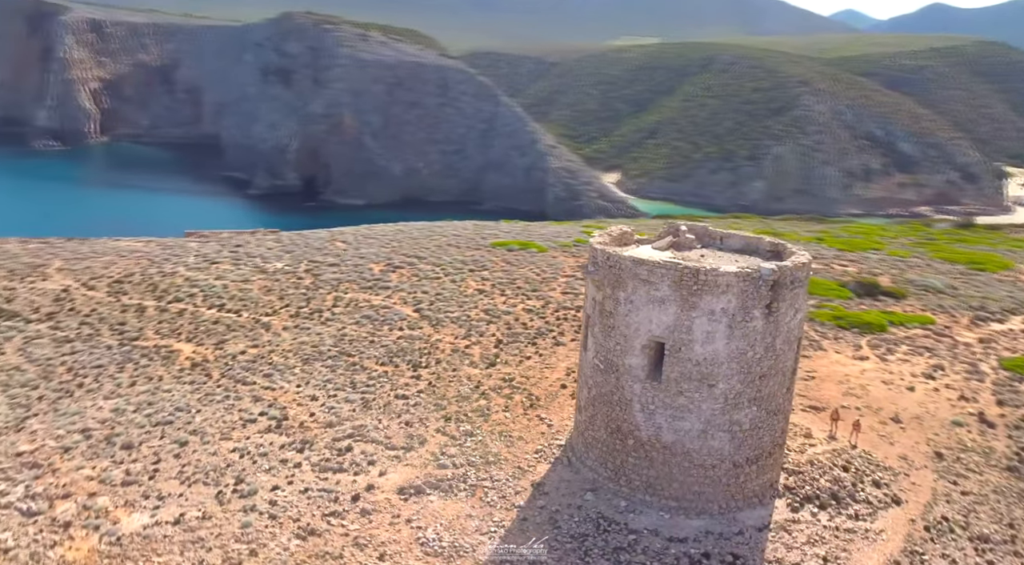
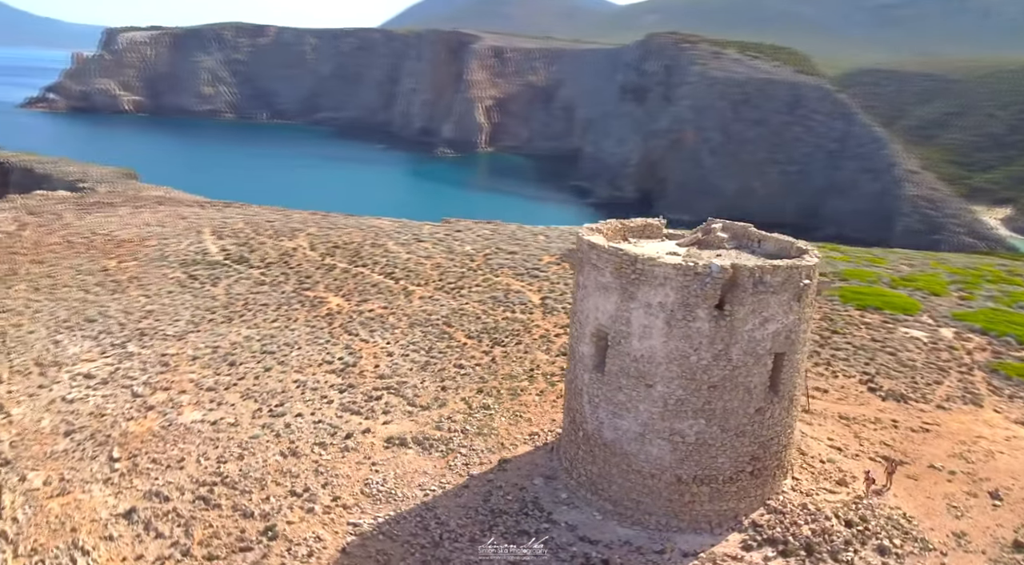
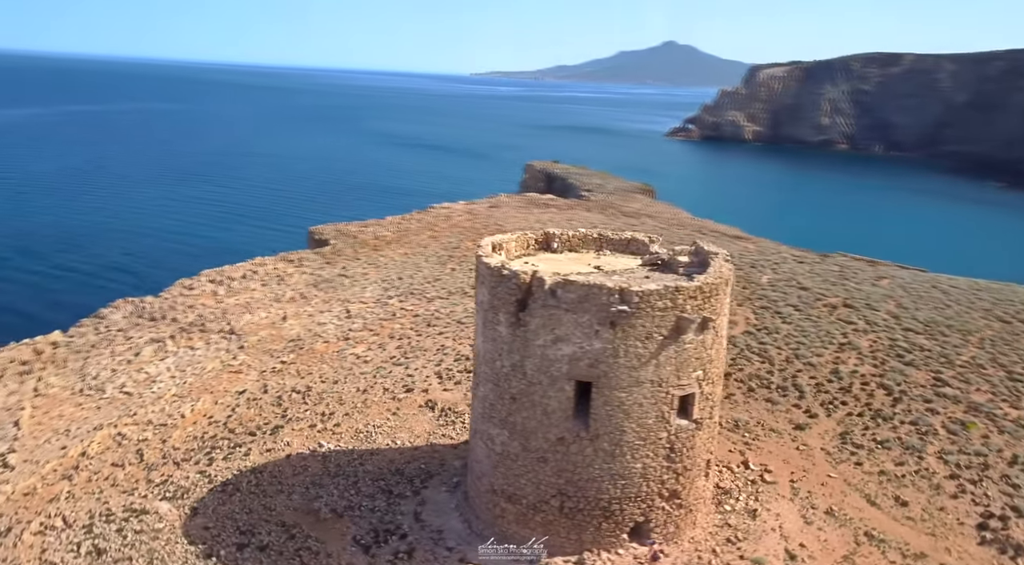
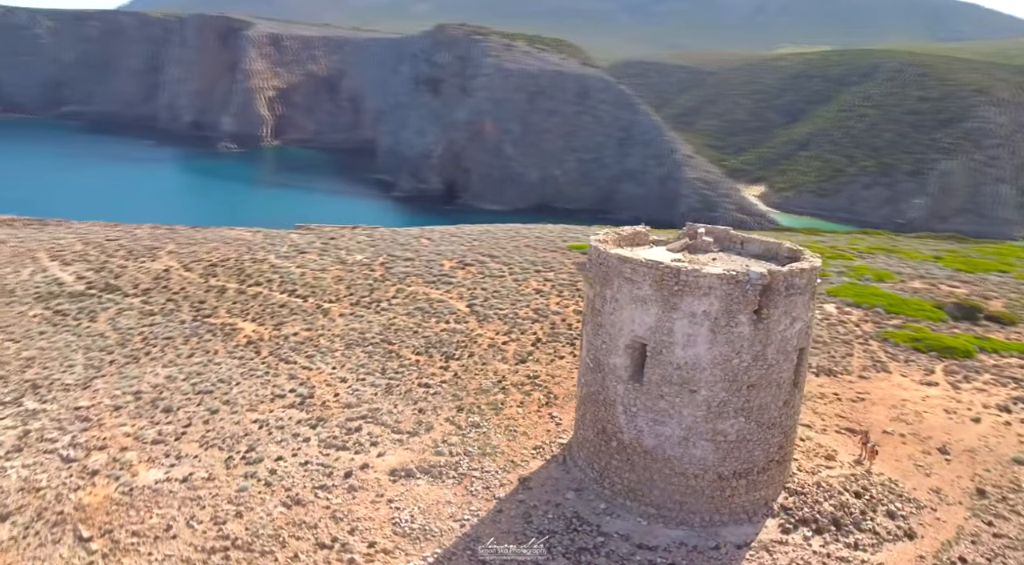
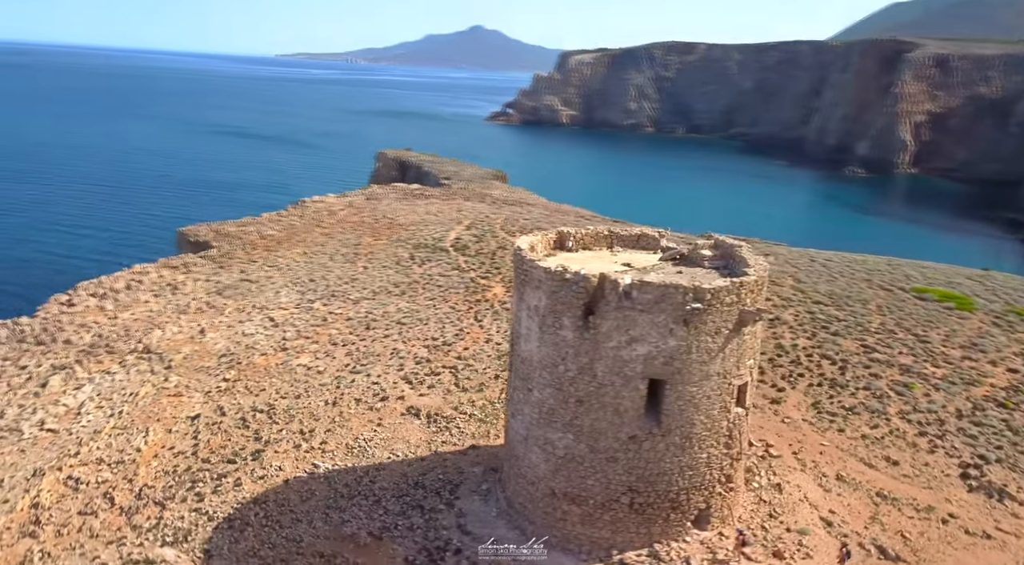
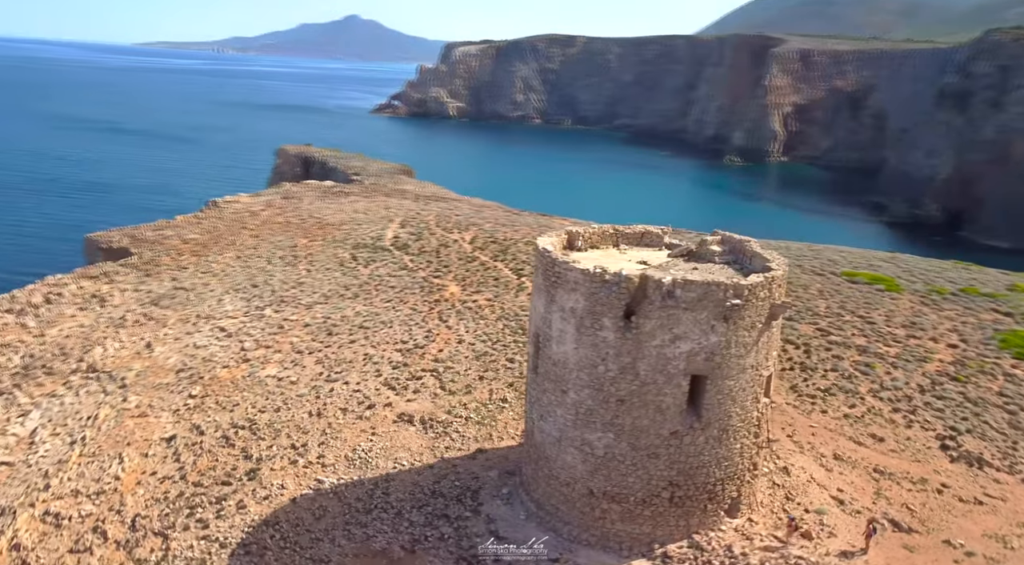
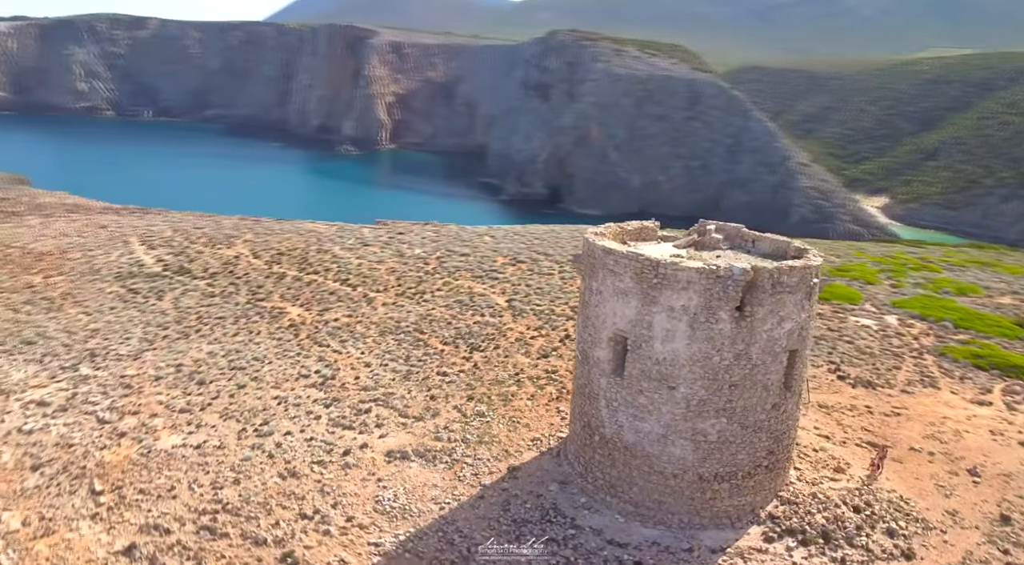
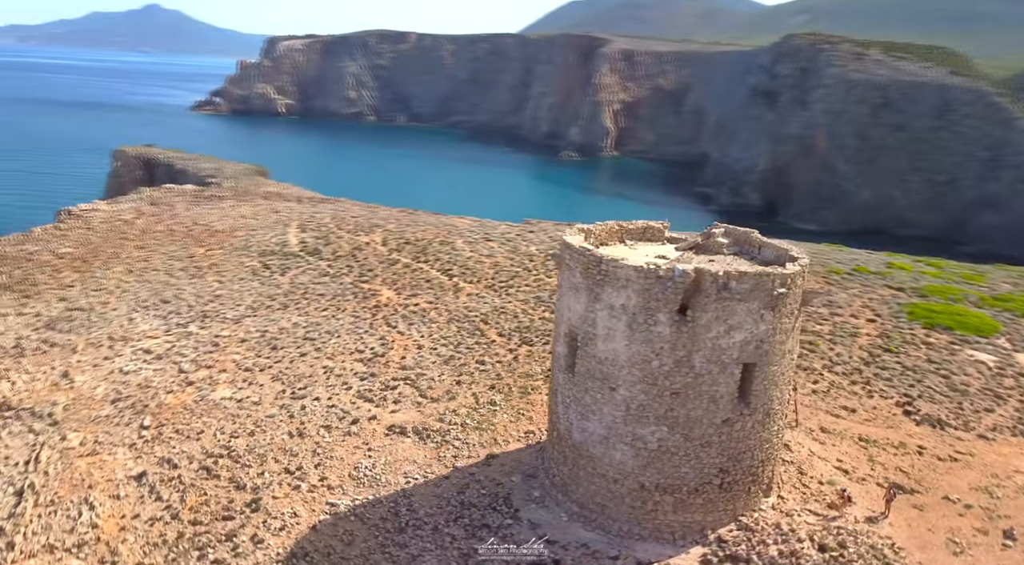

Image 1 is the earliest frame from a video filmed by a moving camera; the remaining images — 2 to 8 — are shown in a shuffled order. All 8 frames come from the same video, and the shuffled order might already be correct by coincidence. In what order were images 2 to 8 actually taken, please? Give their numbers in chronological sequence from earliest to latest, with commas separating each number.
4, 7, 2, 8, 6, 5, 3
